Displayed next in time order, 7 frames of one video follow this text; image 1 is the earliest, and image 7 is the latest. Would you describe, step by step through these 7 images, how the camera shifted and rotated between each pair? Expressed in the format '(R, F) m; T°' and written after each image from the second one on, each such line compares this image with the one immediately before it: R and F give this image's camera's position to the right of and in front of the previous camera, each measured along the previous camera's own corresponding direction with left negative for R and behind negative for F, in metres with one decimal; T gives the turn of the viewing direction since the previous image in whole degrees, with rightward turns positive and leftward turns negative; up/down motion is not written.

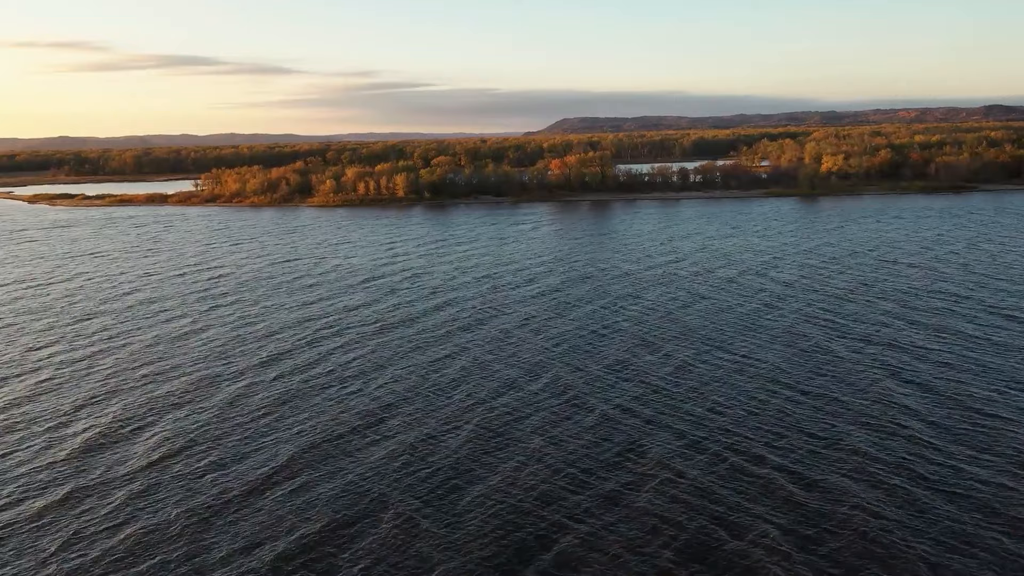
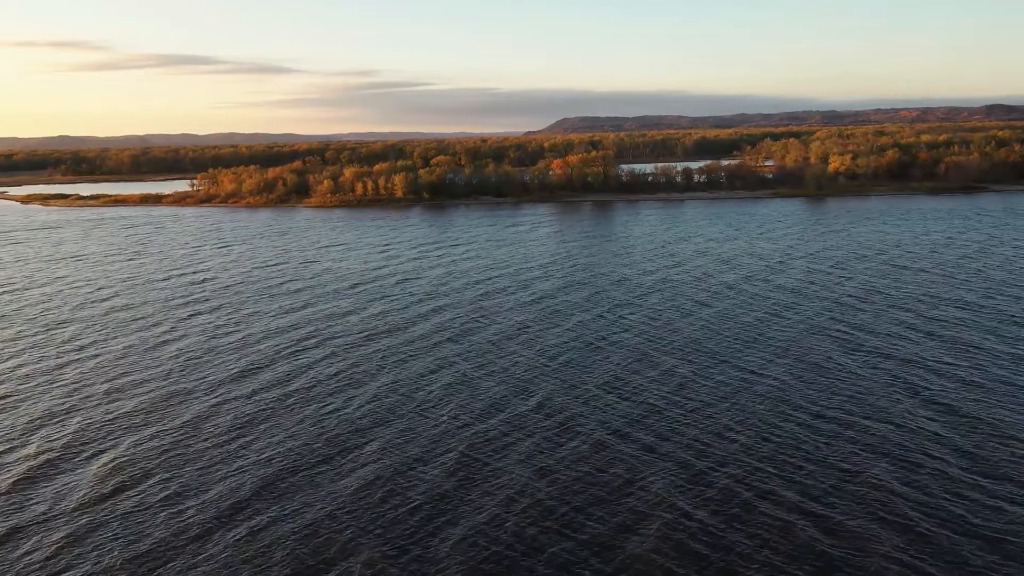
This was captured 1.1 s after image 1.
(+0.3, +1.8) m; 0°
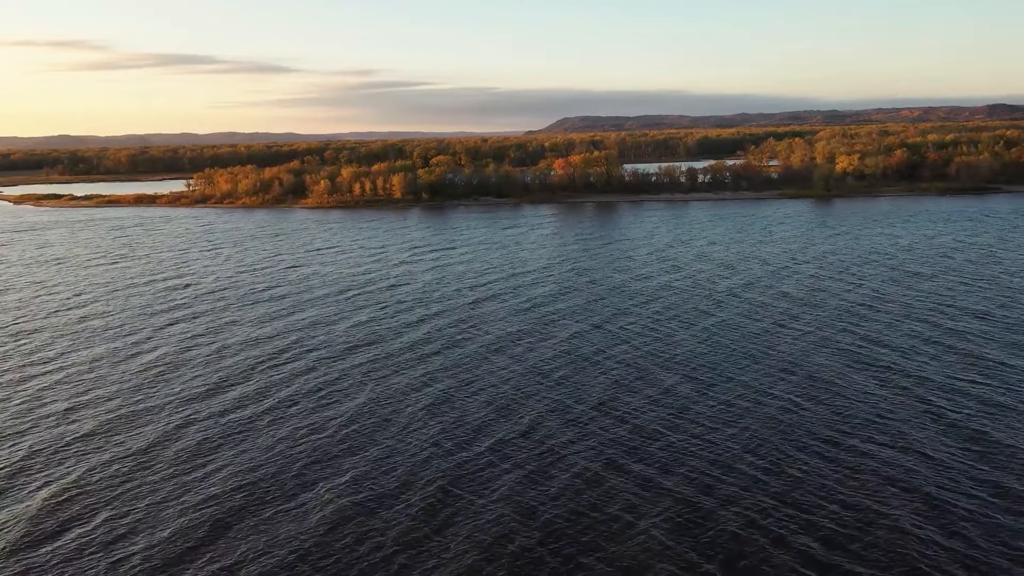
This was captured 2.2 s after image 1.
(0.0, +2.0) m; 0°
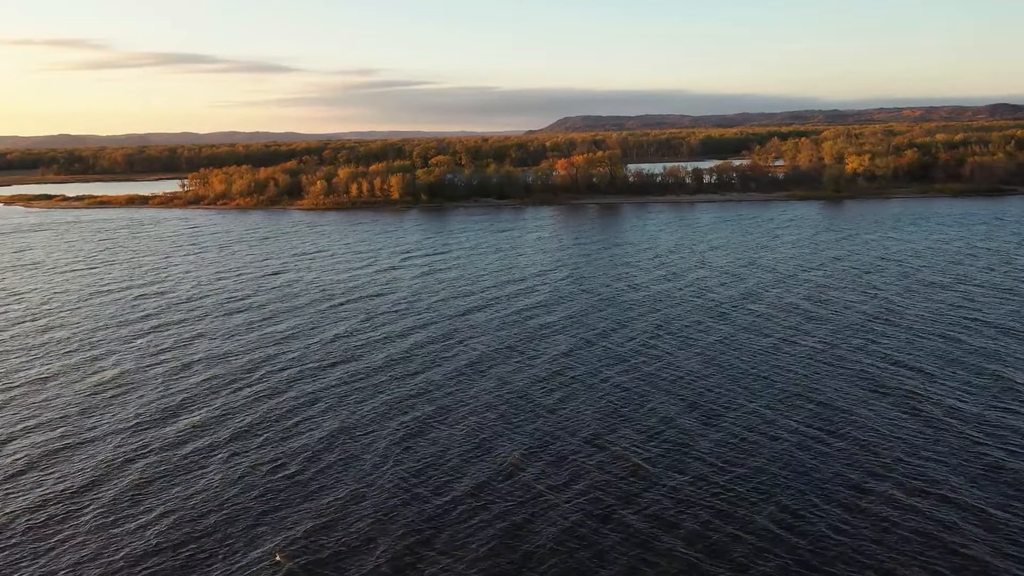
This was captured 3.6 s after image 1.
(+0.1, +2.5) m; 0°
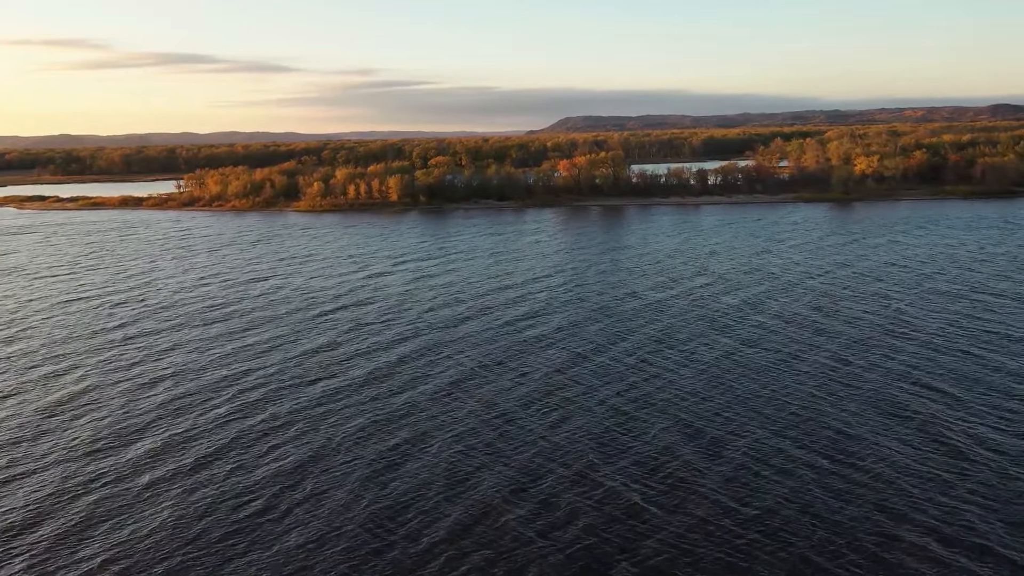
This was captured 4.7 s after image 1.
(+0.1, +1.9) m; 0°
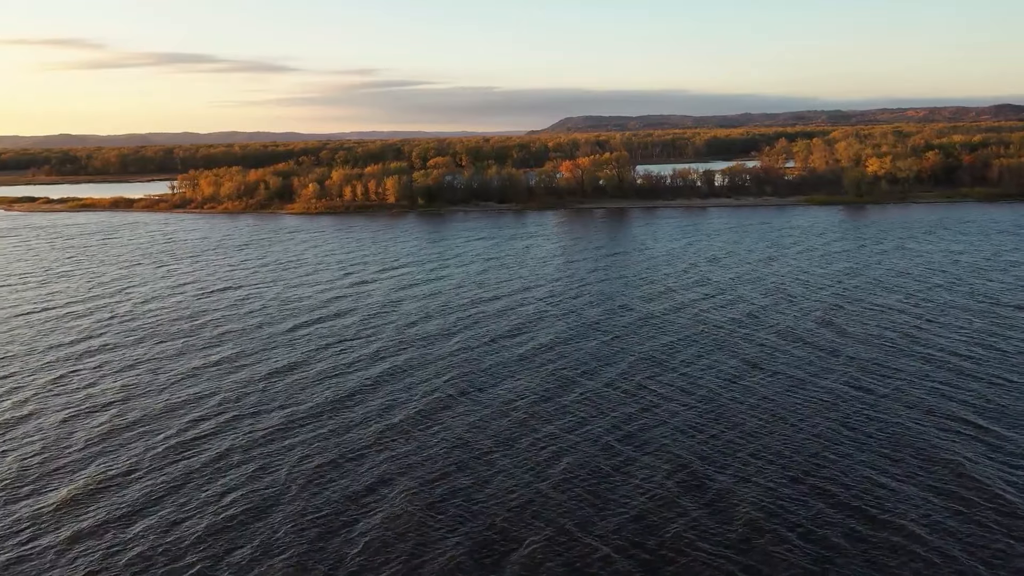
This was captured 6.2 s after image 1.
(+0.1, +2.8) m; 0°
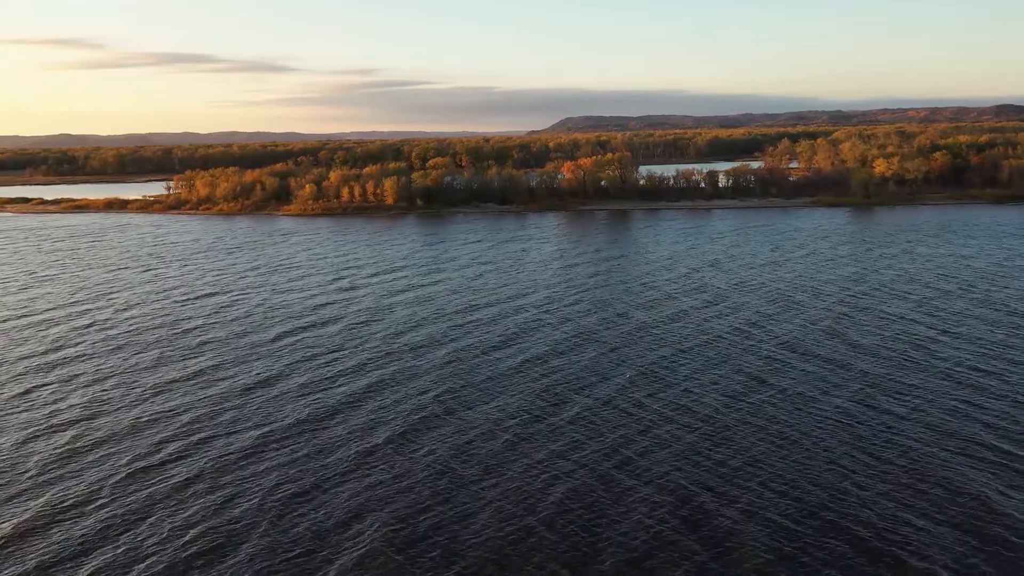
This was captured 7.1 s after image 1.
(+0.1, +1.6) m; 0°
